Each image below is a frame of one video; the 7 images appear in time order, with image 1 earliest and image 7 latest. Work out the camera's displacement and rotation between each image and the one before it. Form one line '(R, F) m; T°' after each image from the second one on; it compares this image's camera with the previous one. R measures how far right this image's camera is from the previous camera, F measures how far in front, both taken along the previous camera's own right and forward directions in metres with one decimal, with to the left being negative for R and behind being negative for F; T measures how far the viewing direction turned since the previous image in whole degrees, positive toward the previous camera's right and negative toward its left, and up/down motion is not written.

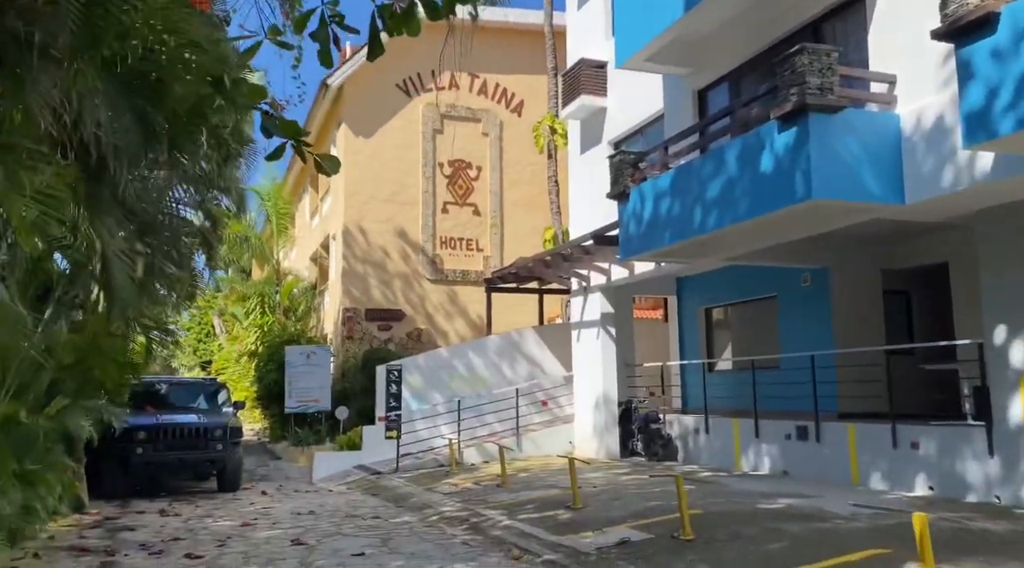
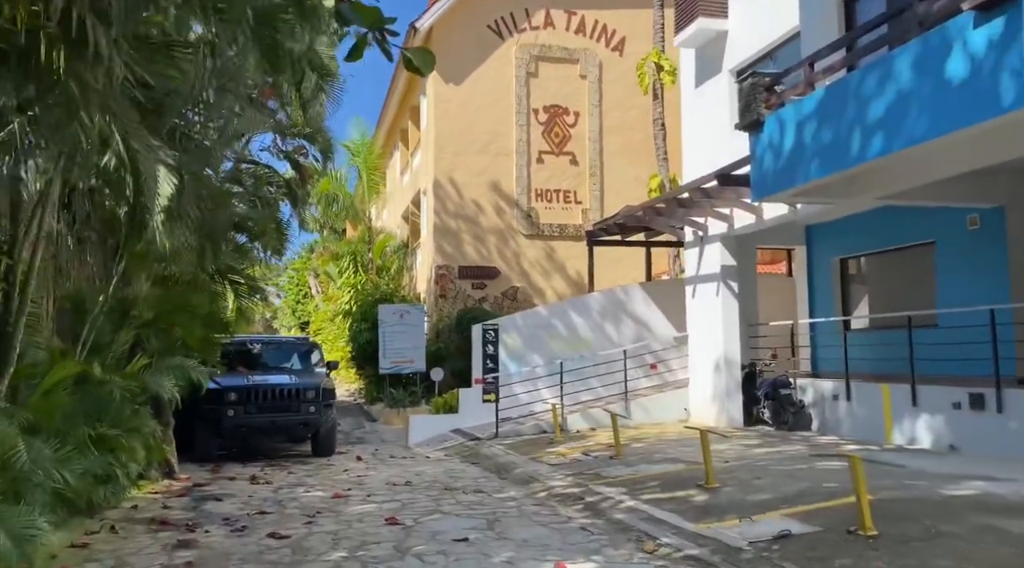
(-0.3, +1.3) m; -6°
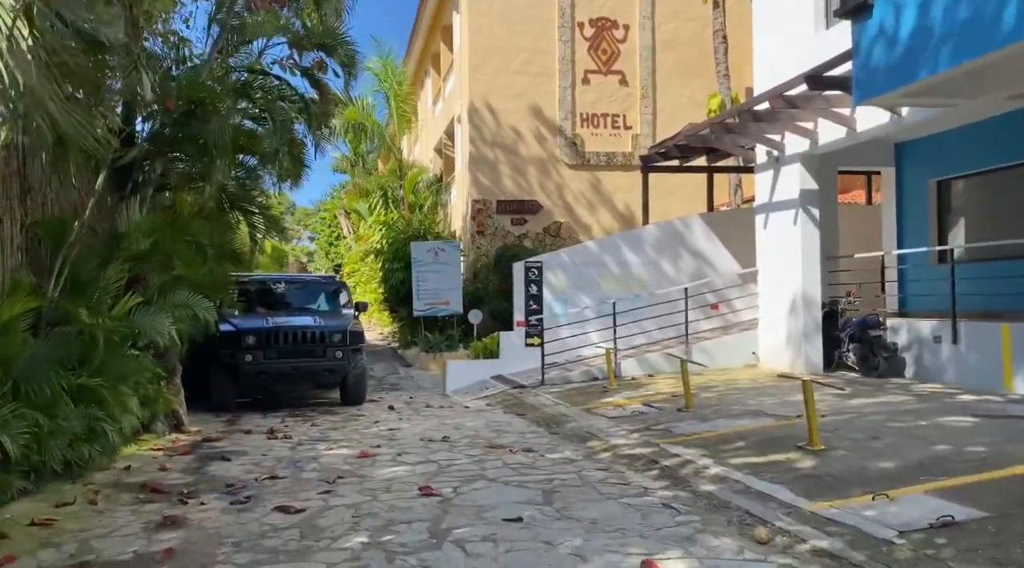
(-0.2, +1.5) m; -2°
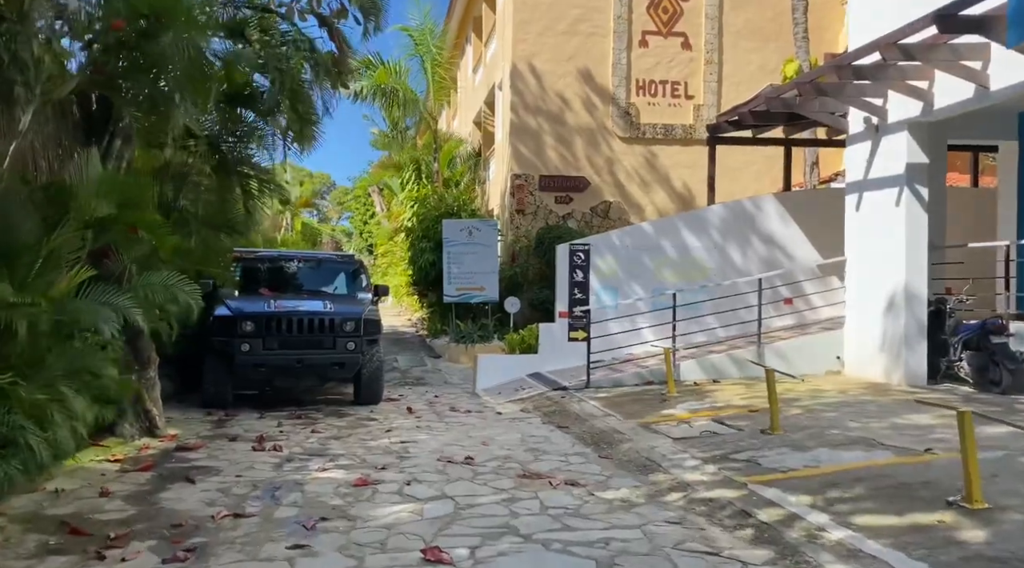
(0.0, +1.8) m; -3°
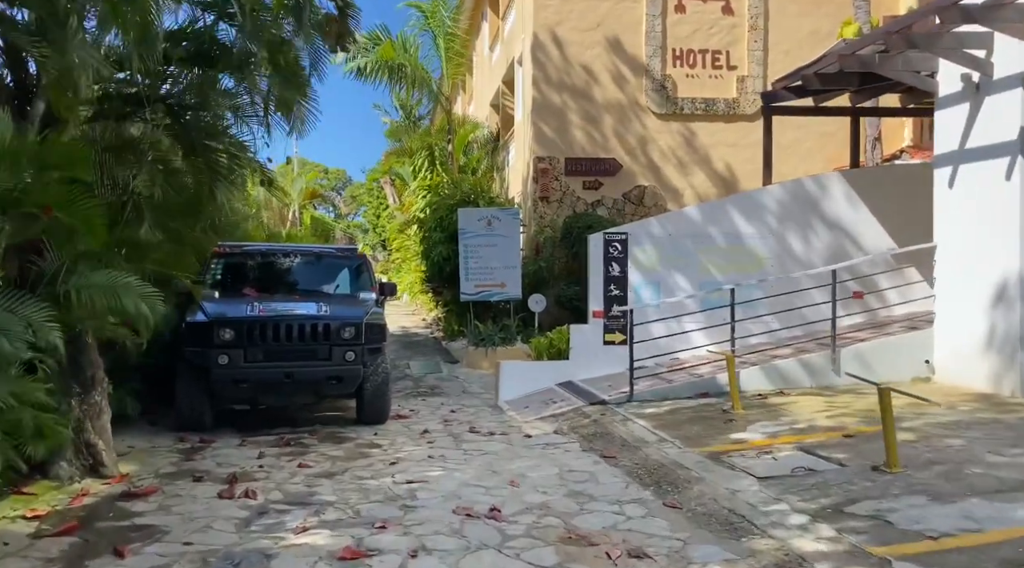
(-0.1, +1.7) m; -1°
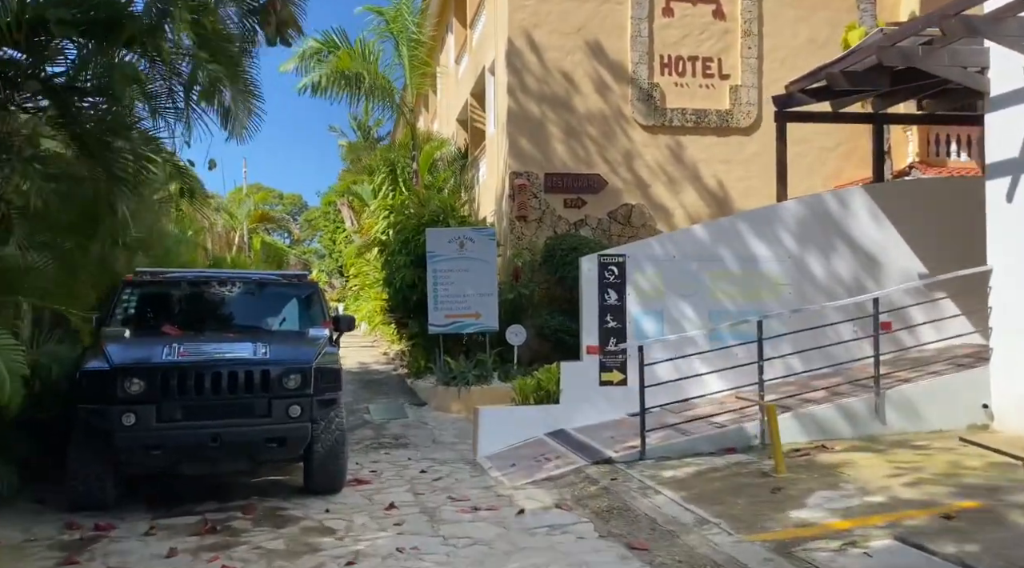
(-0.2, +1.7) m; +3°
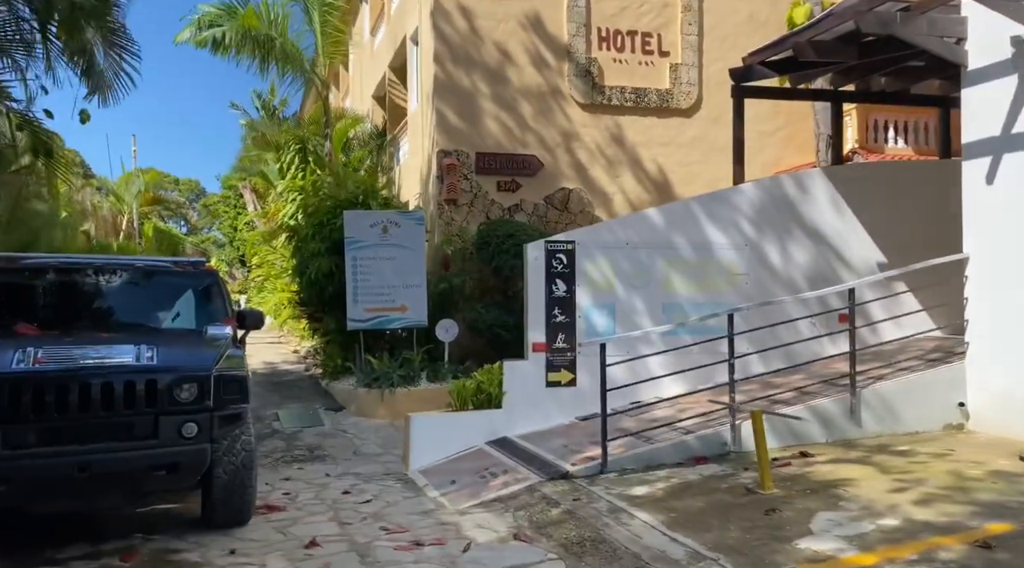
(-0.2, +1.1) m; +6°
